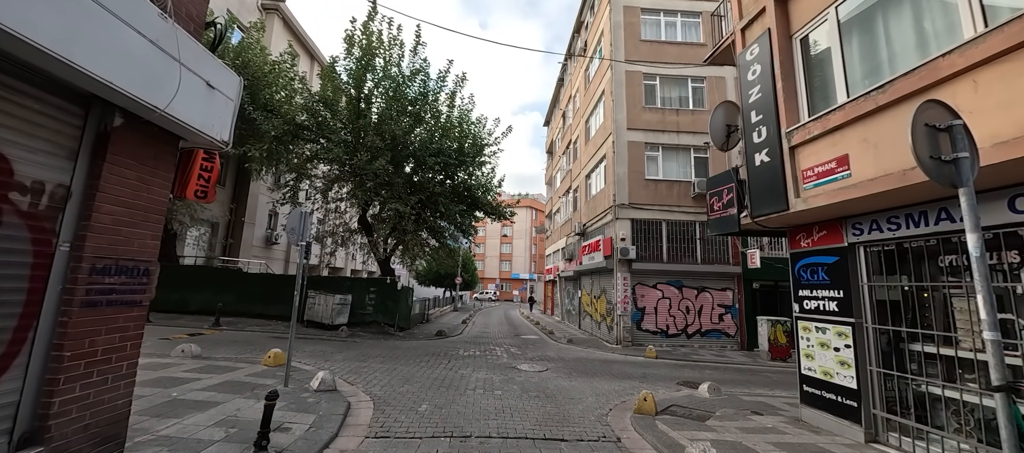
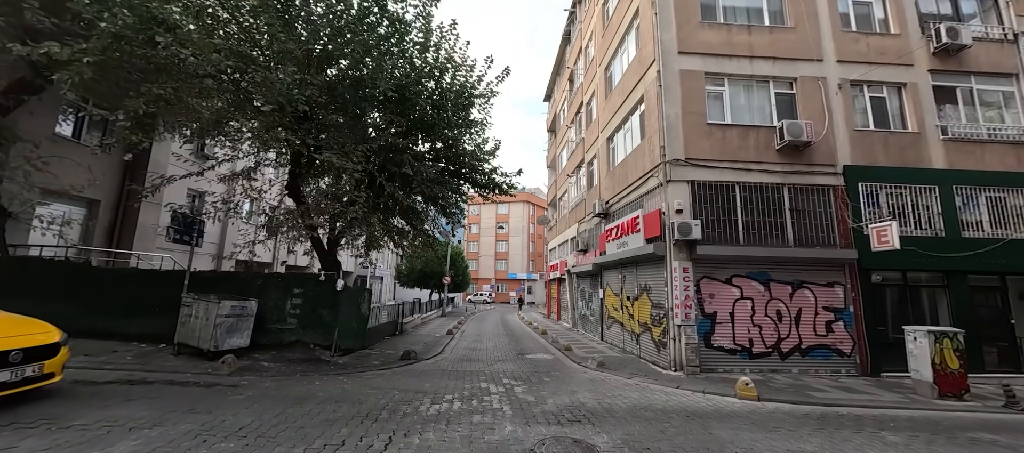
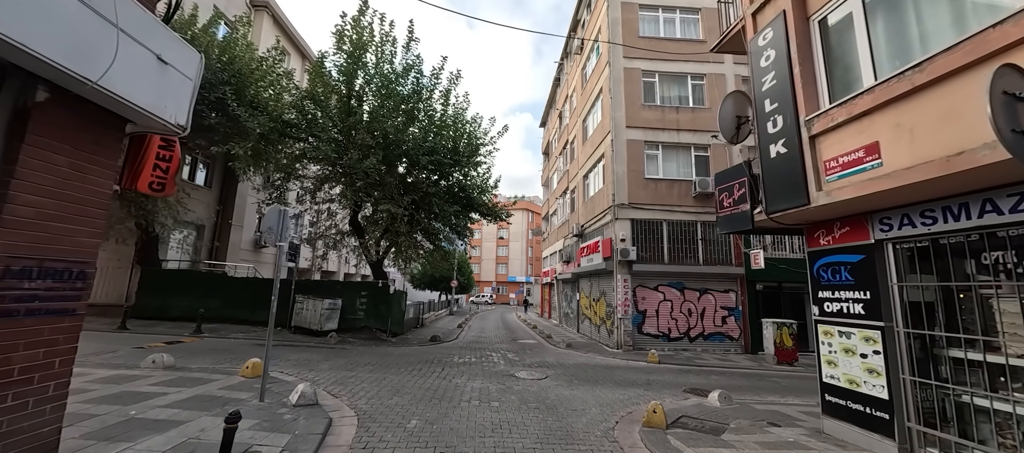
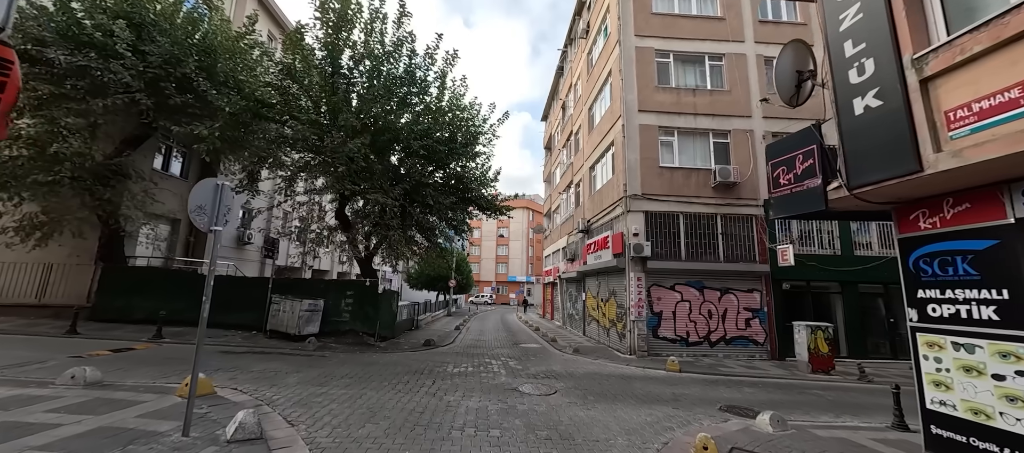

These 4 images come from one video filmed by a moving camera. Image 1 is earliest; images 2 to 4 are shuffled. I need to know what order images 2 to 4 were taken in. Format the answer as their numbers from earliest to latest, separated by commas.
3, 4, 2
